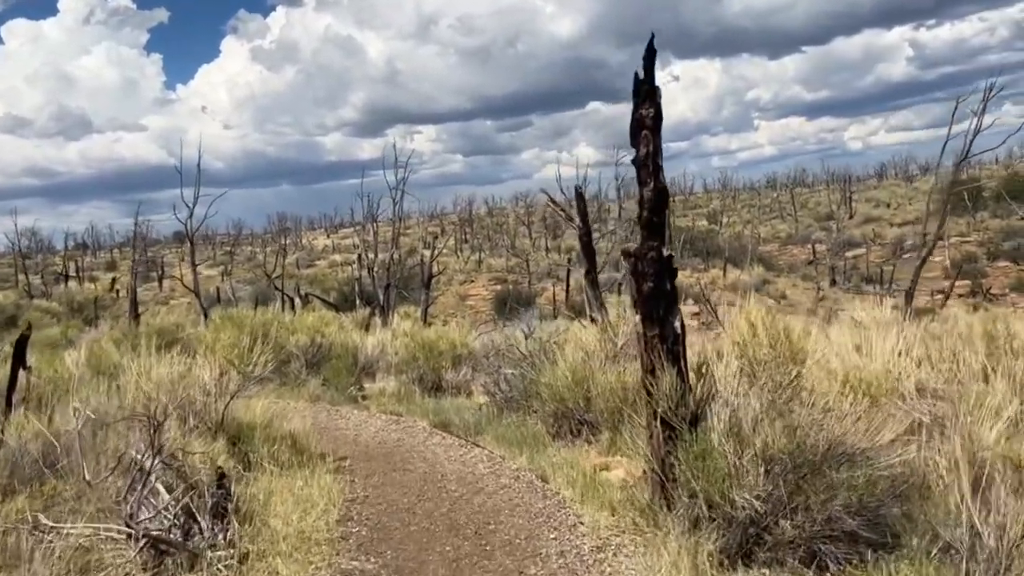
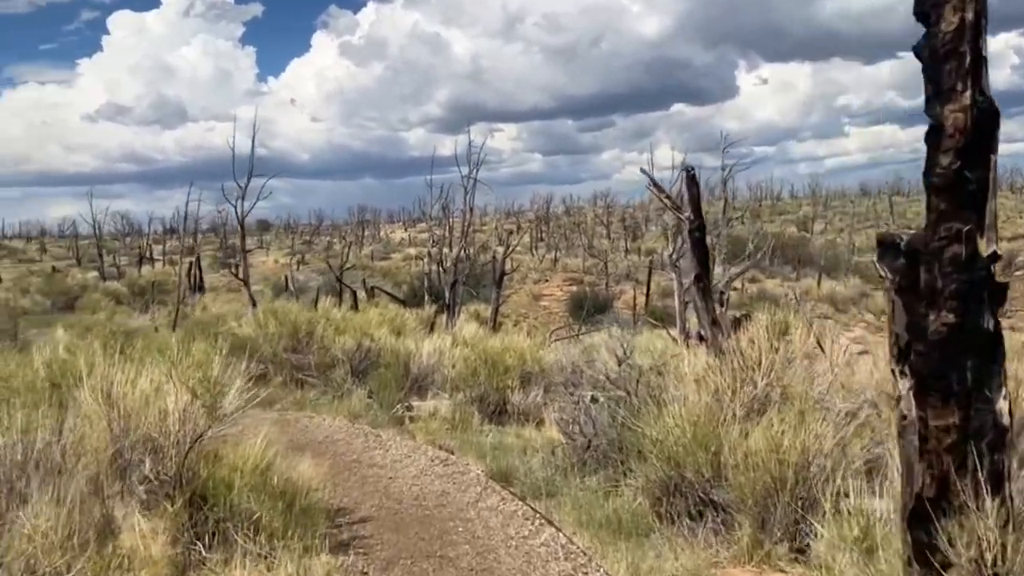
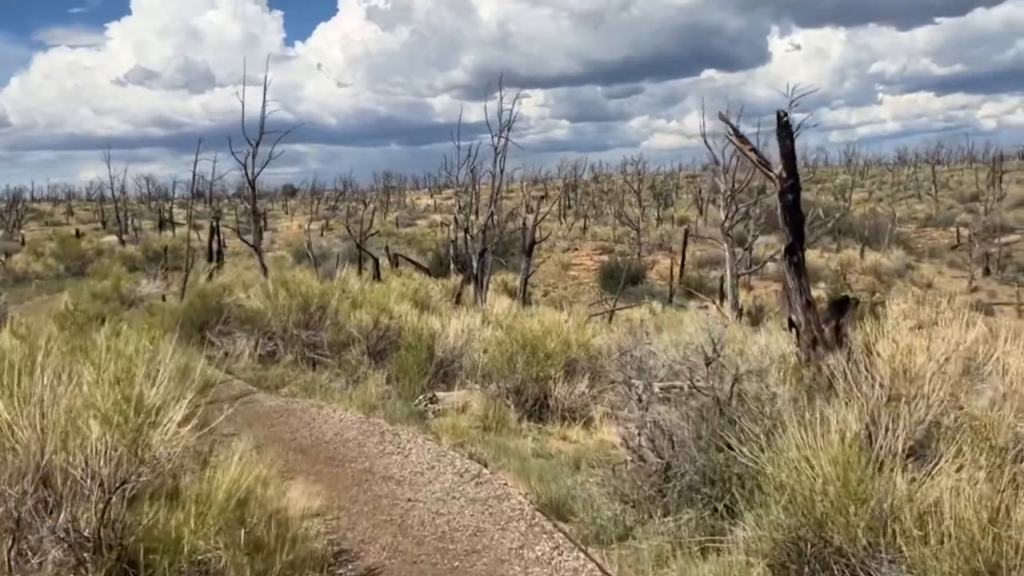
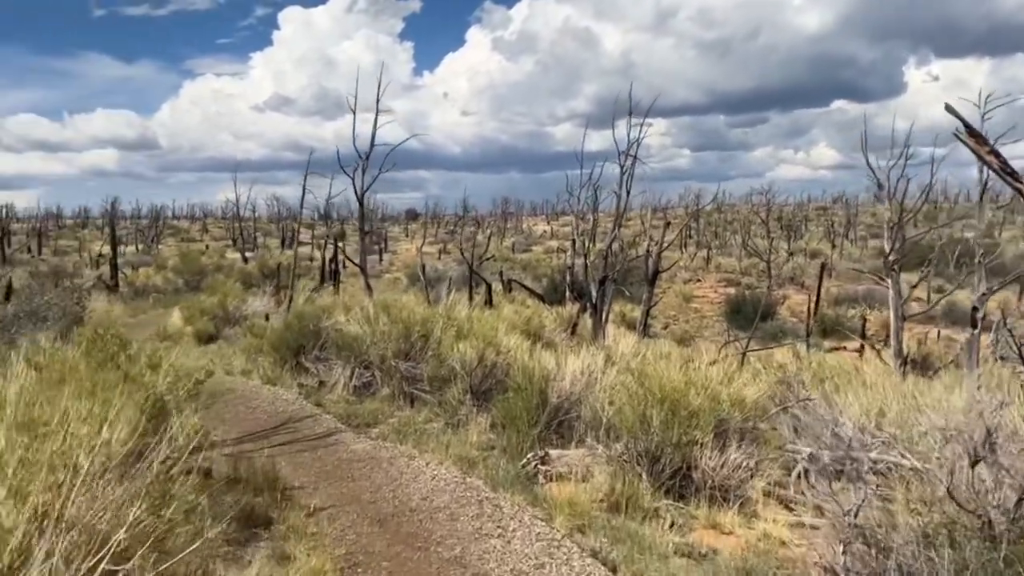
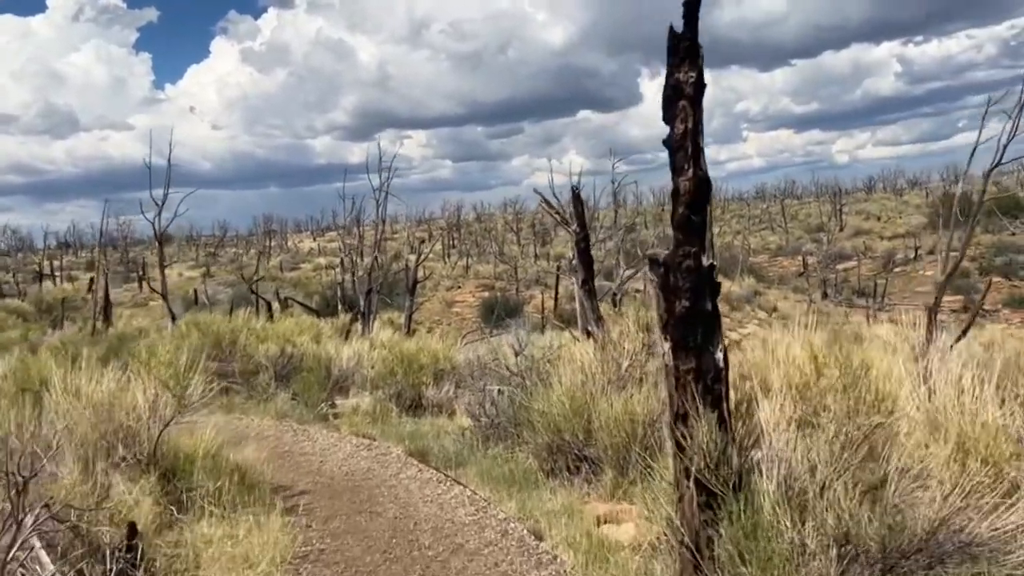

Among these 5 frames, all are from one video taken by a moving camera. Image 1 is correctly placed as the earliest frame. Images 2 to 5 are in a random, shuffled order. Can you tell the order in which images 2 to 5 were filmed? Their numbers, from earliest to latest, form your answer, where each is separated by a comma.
5, 2, 3, 4
